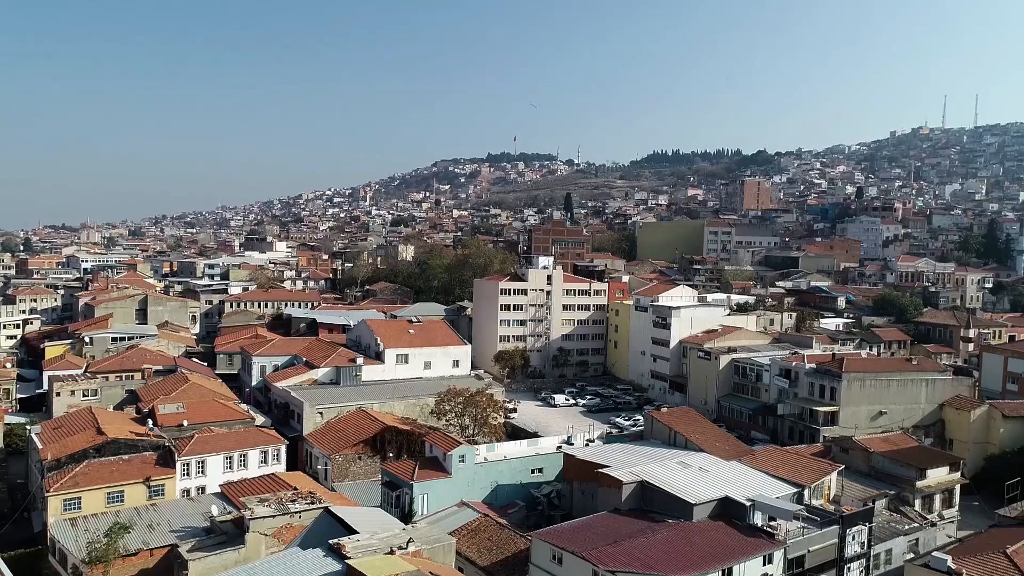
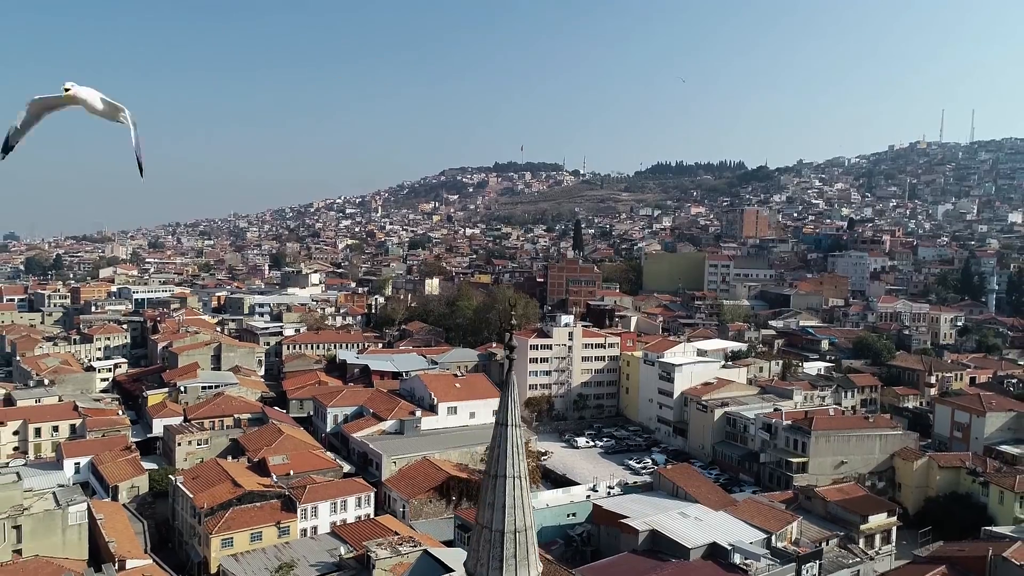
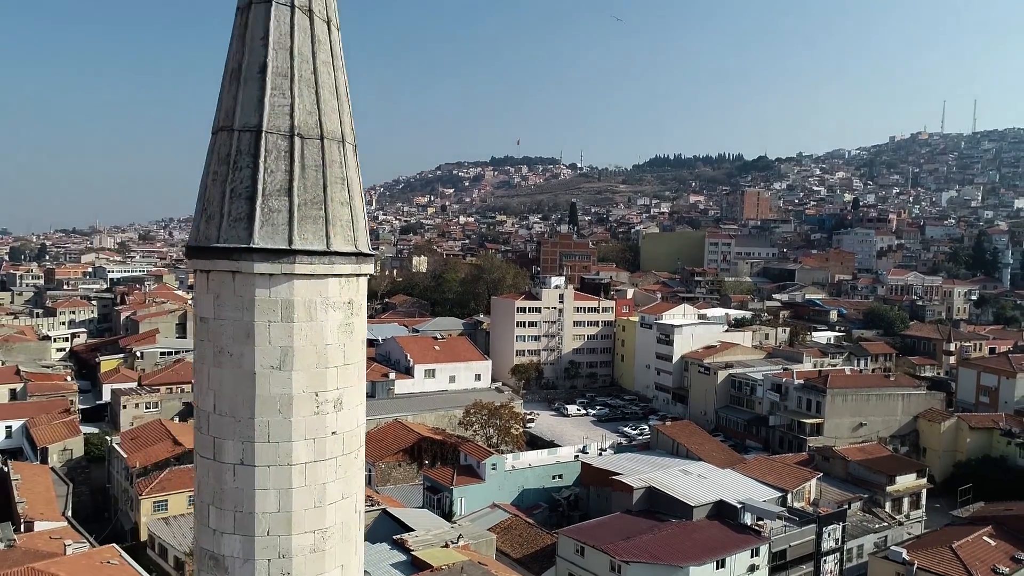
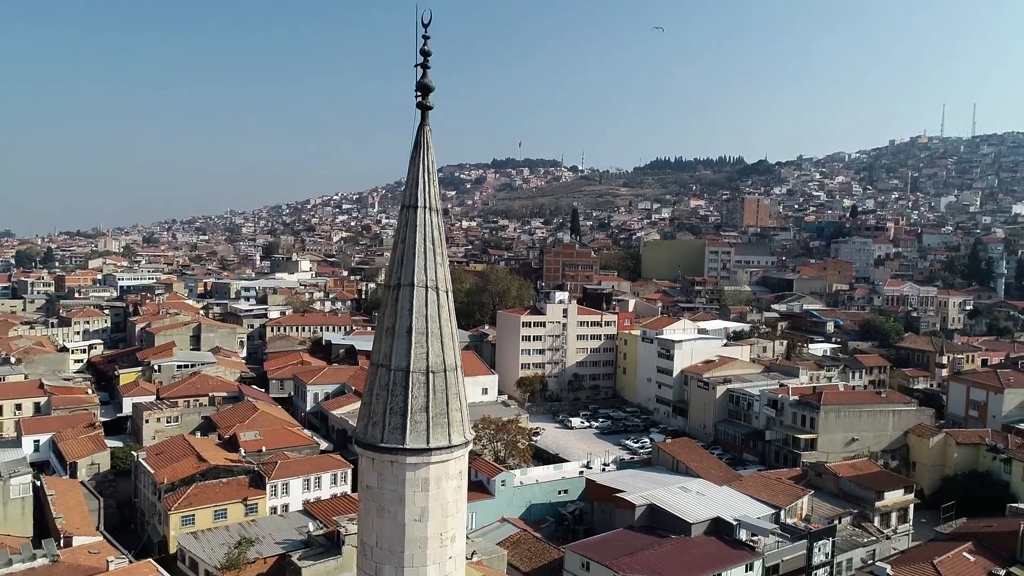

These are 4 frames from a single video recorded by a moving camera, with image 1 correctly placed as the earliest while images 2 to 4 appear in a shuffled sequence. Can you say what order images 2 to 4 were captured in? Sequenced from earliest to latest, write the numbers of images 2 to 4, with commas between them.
3, 4, 2
